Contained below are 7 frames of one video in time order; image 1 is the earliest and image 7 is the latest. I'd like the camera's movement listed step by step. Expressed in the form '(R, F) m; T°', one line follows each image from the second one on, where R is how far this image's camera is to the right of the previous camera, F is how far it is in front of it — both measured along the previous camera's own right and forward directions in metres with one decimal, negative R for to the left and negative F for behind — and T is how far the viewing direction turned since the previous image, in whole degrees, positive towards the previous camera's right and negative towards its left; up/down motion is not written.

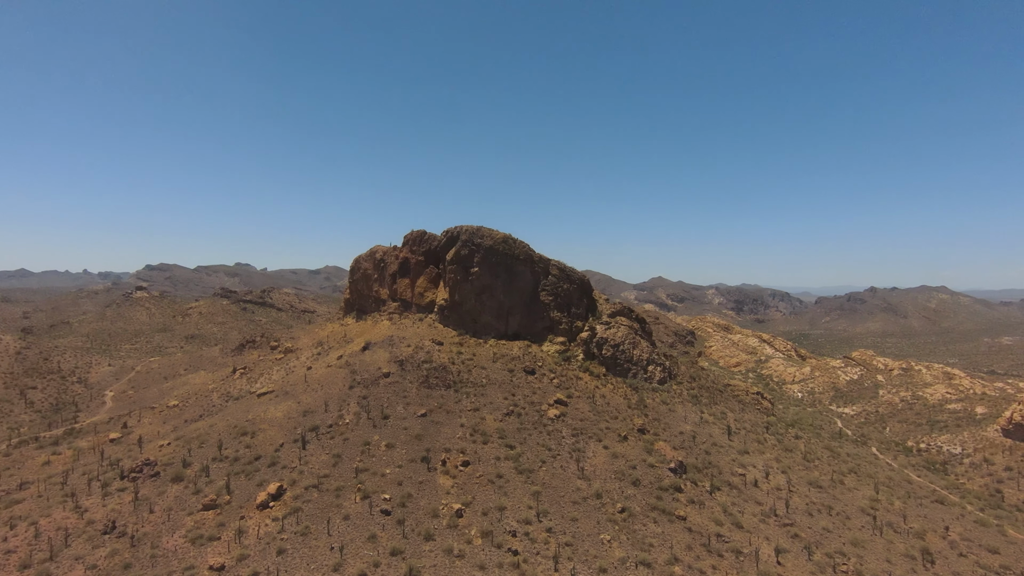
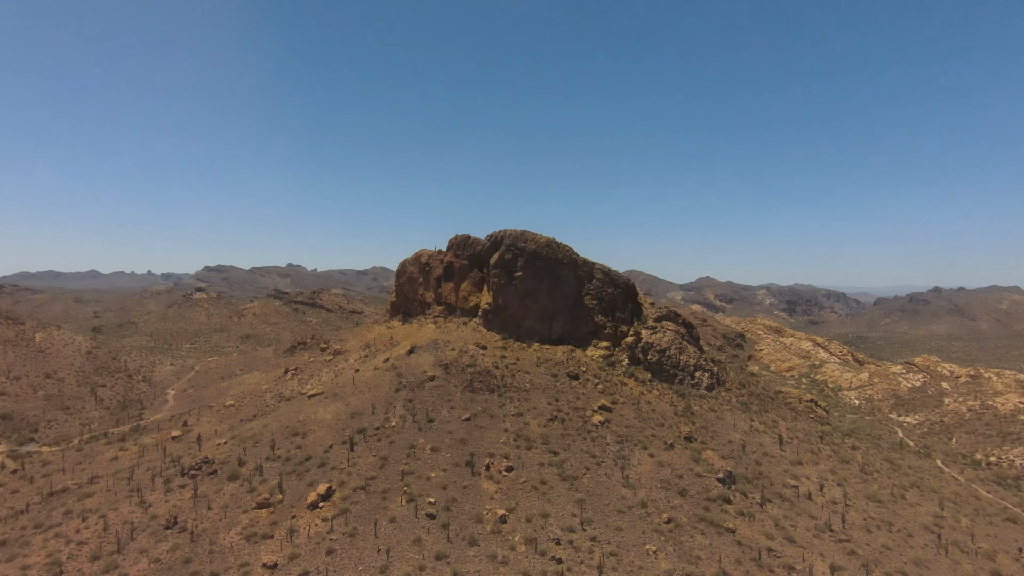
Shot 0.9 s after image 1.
(-0.9, 0.0) m; -3°
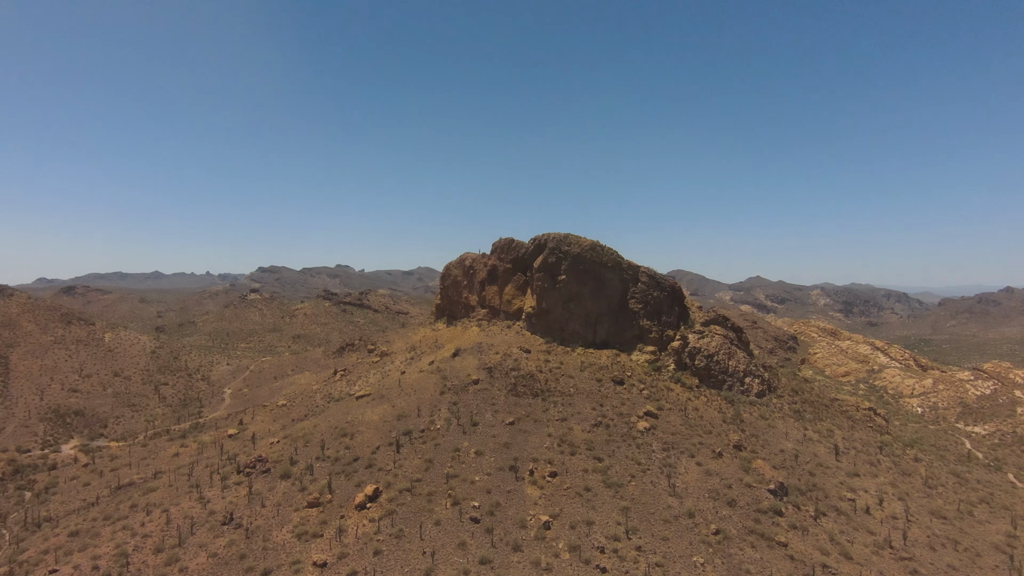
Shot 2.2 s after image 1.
(-0.9, 0.0) m; -3°
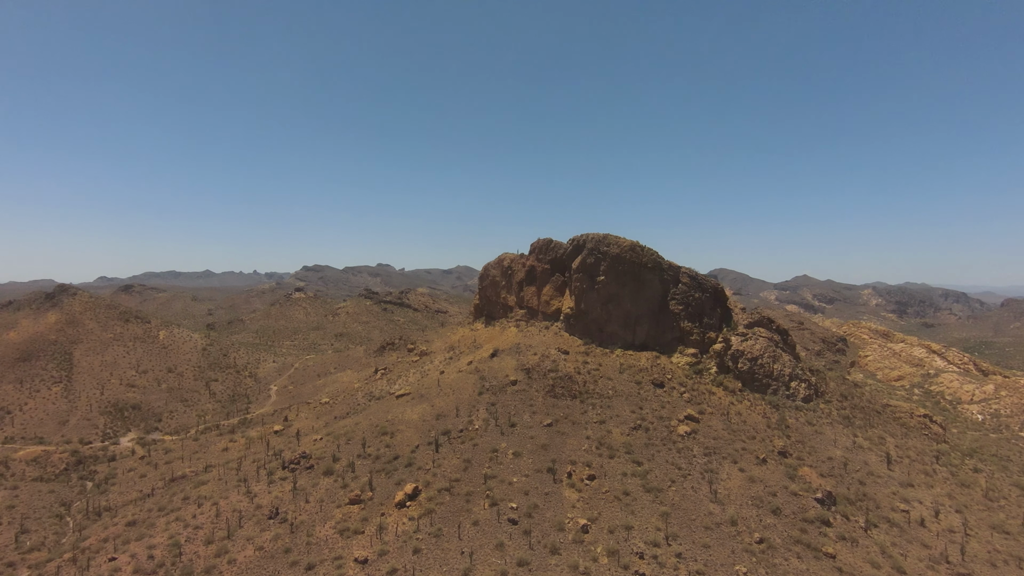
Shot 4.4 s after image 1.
(-0.8, 0.0) m; -3°
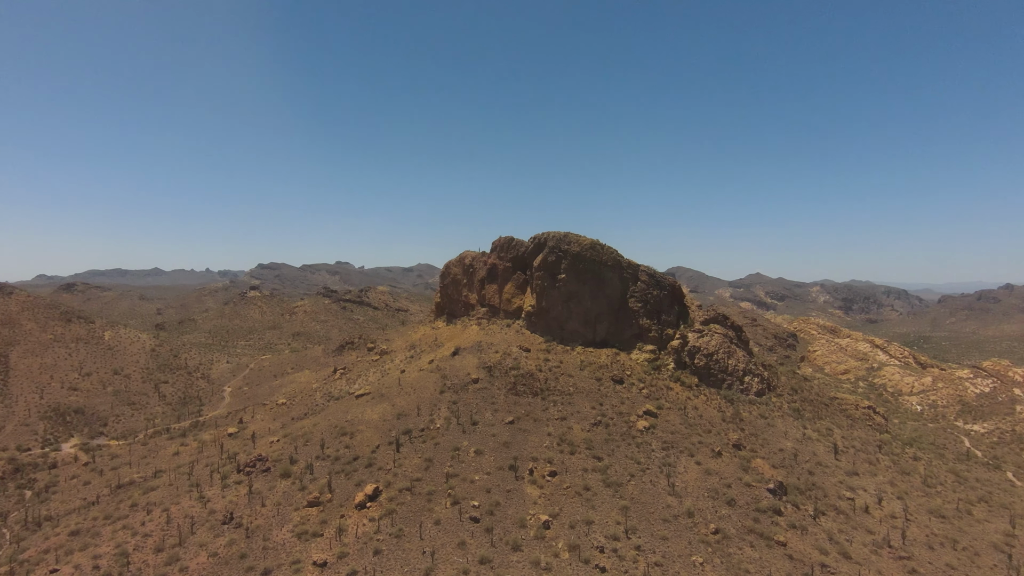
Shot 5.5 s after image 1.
(+0.7, 0.0) m; +3°
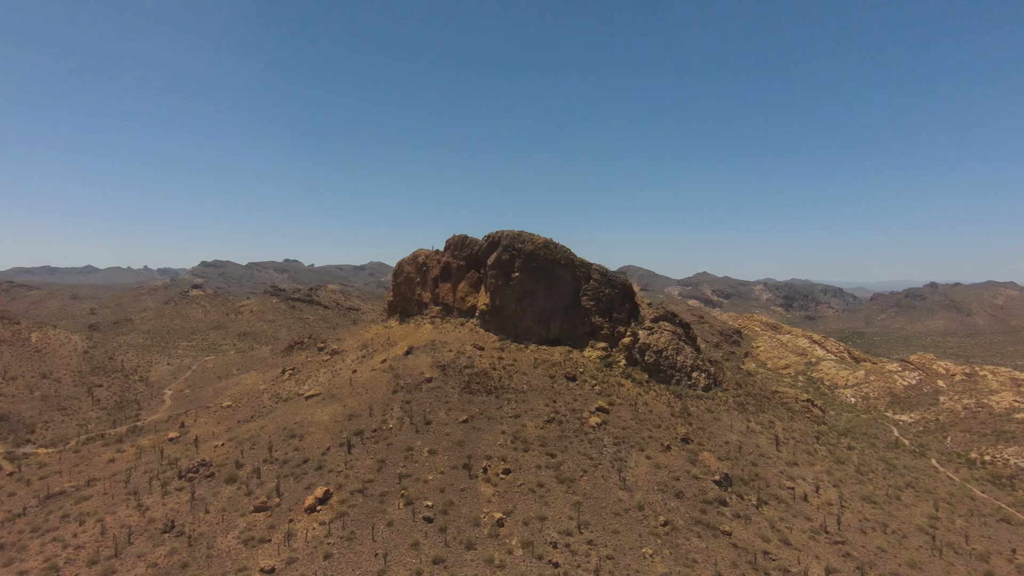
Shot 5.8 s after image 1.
(+0.8, 0.0) m; +4°
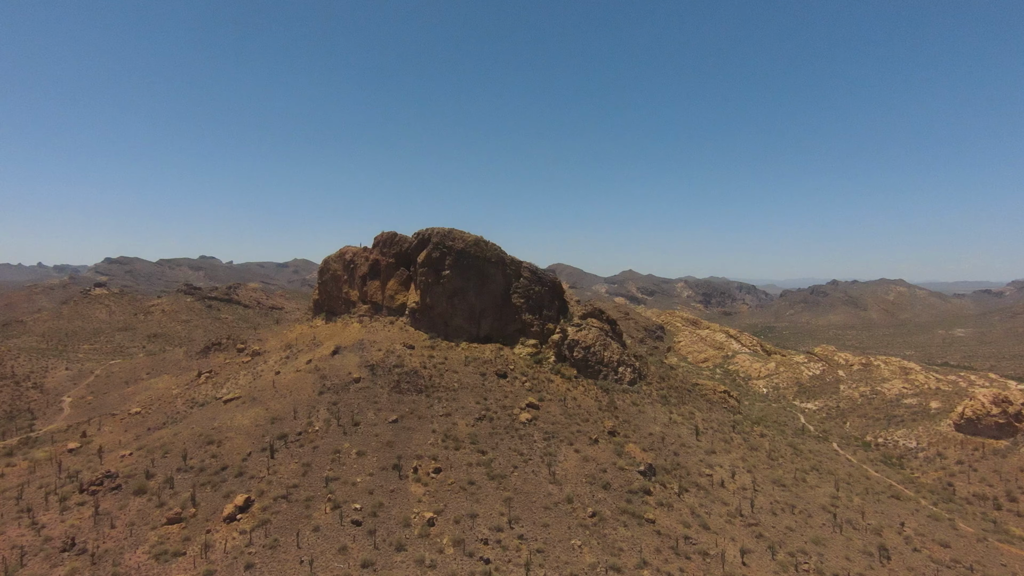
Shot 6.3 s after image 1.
(+1.2, -0.2) m; +6°
